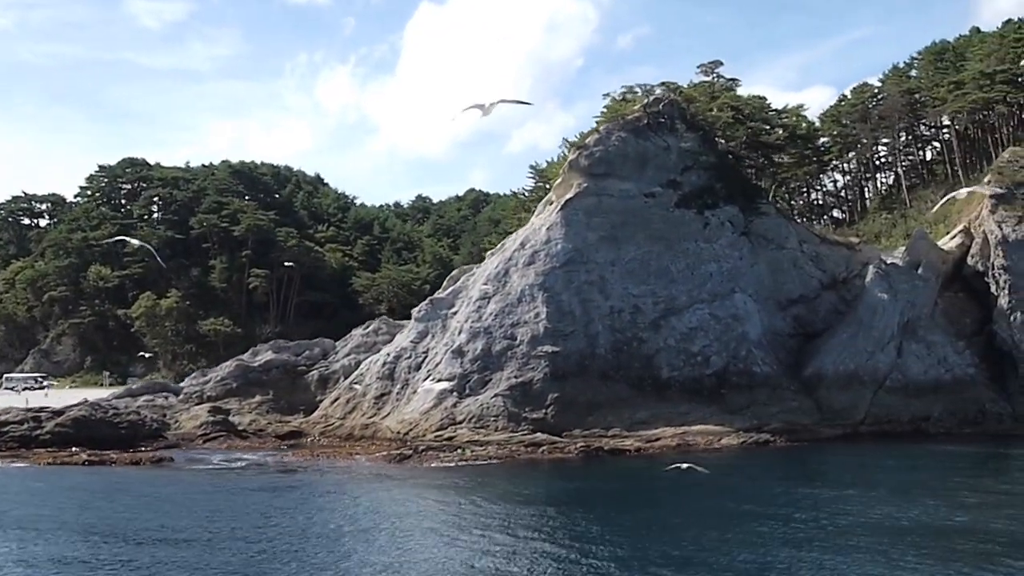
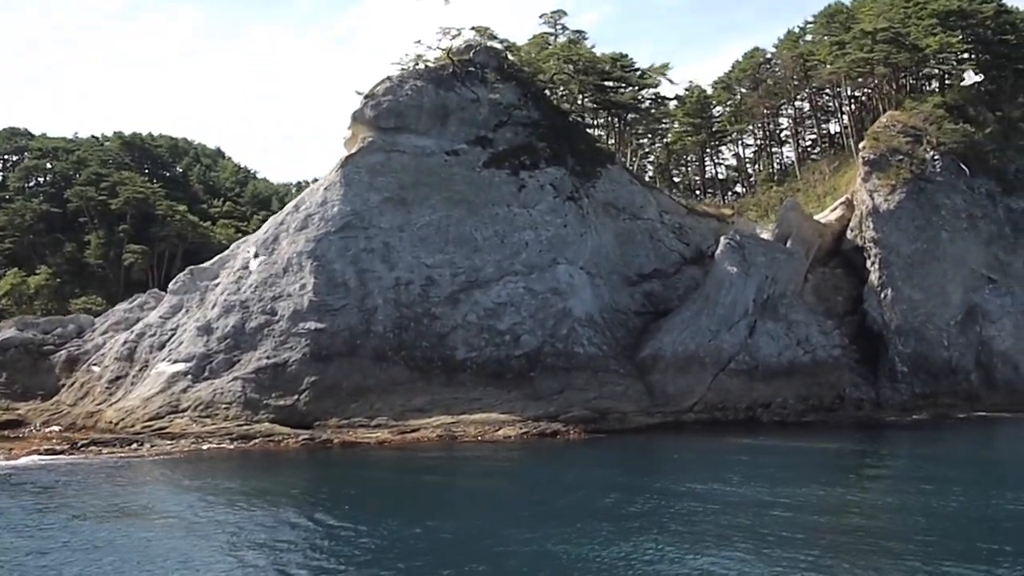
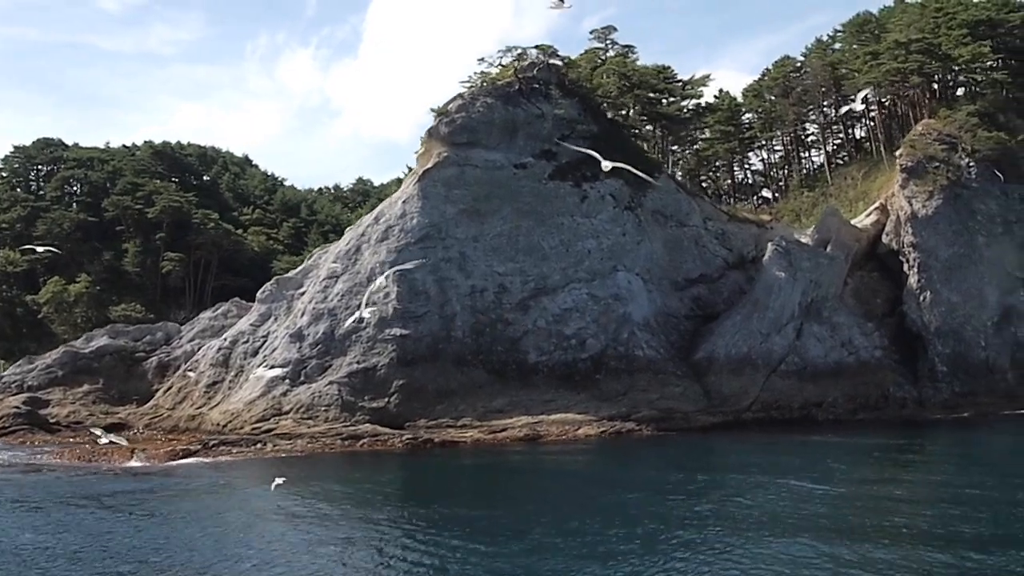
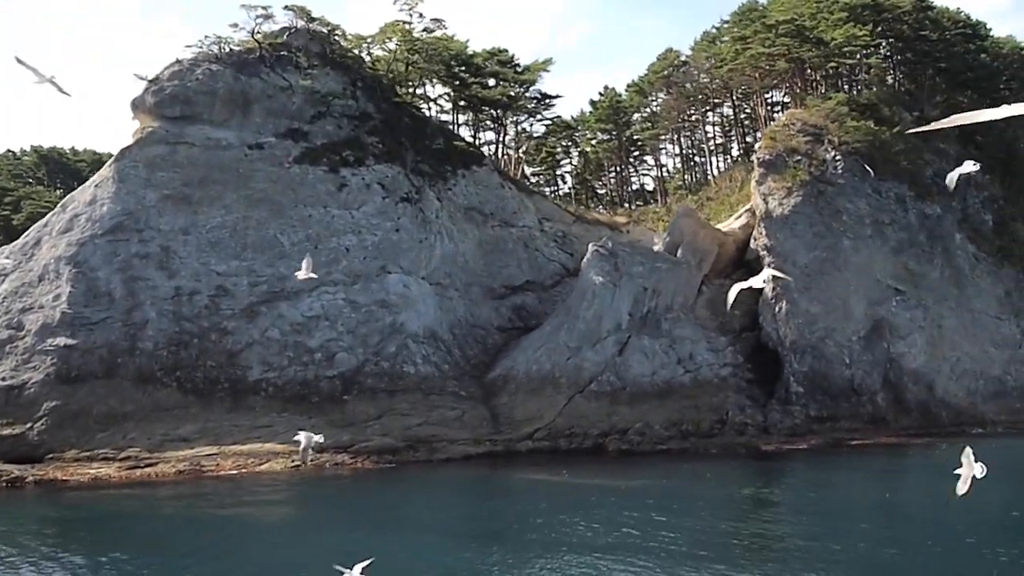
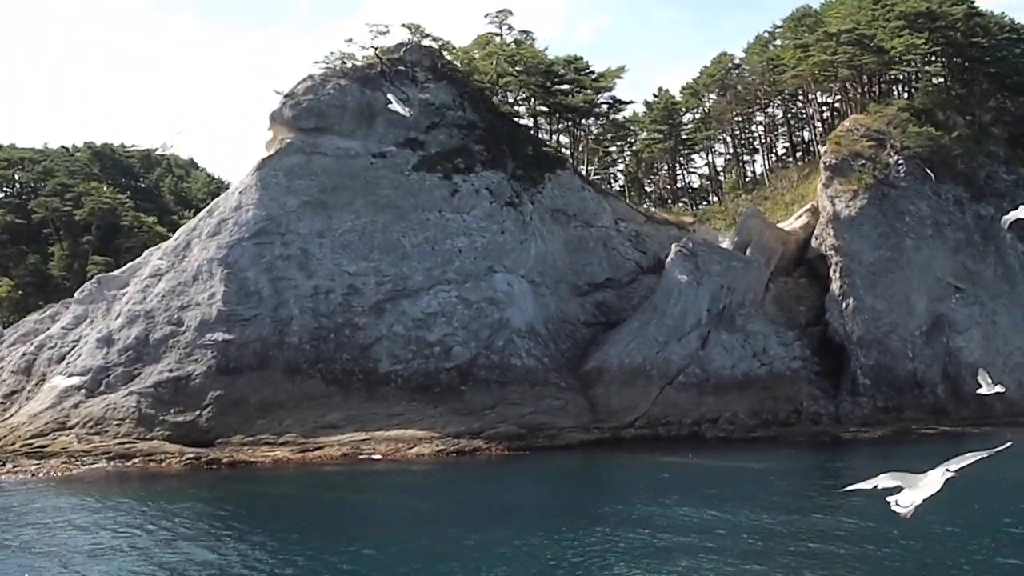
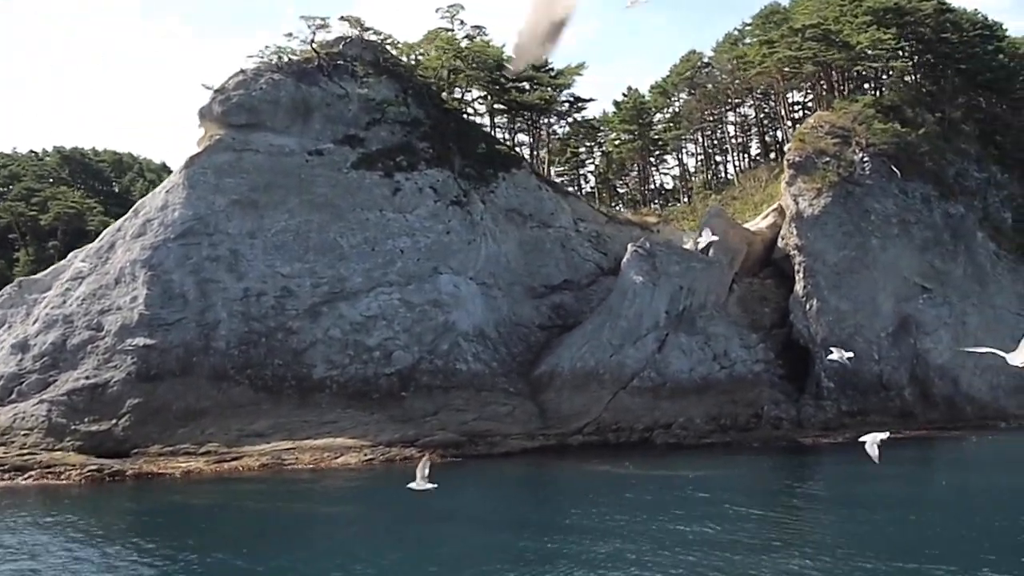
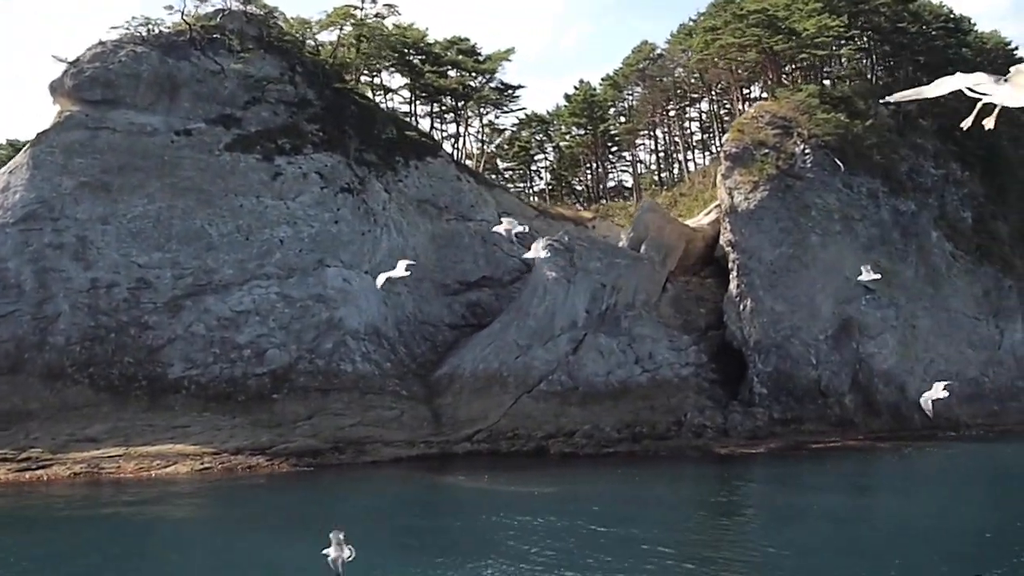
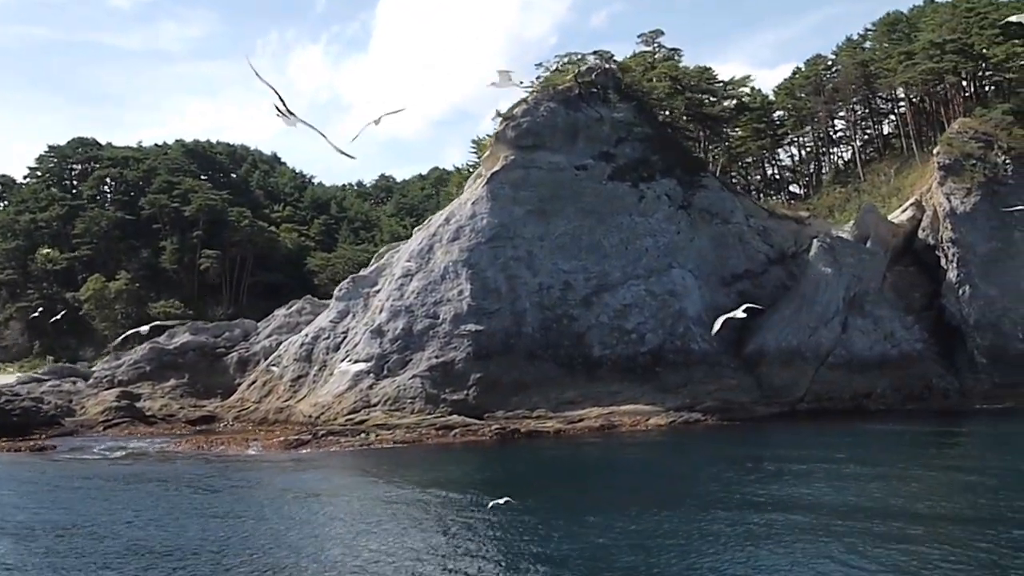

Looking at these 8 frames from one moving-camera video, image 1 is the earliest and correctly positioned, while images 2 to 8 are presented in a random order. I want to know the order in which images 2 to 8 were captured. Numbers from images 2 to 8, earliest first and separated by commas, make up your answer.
8, 3, 2, 5, 6, 4, 7
